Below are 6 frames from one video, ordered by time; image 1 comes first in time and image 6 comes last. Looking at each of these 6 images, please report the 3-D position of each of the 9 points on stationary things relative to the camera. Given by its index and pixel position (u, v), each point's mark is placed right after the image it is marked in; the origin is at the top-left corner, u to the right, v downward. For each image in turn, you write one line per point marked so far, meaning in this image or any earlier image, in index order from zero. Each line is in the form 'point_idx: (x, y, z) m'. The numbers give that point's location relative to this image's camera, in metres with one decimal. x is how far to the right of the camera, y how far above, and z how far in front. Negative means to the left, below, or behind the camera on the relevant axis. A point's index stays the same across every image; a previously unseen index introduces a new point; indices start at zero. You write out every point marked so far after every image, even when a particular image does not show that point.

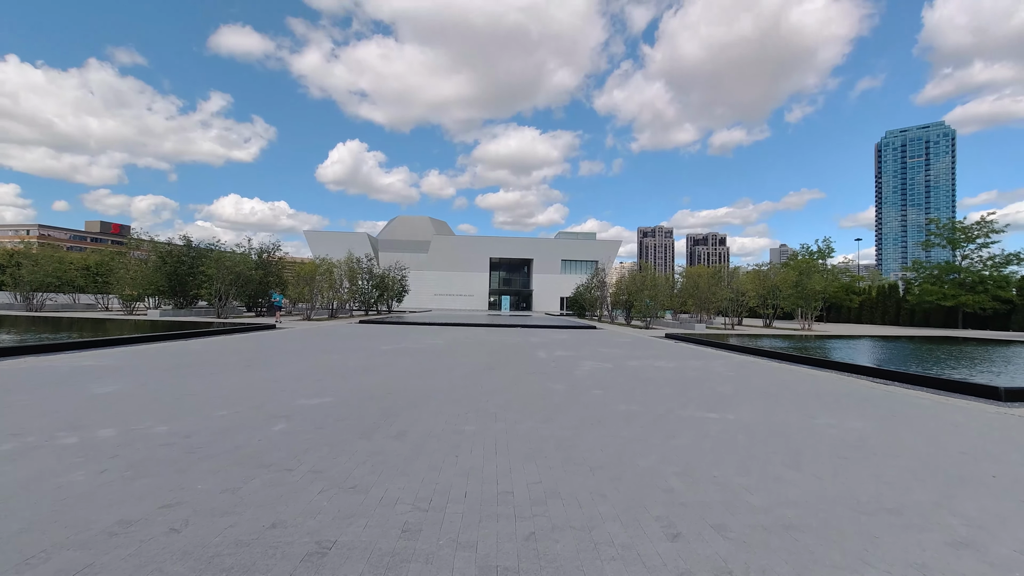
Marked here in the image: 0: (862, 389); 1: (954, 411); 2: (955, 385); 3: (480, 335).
0: (+4.7, -1.4, +6.3) m
1: (+4.7, -1.3, +5.0) m
2: (+5.9, -1.3, +6.2) m
3: (-1.1, -1.6, +15.7) m
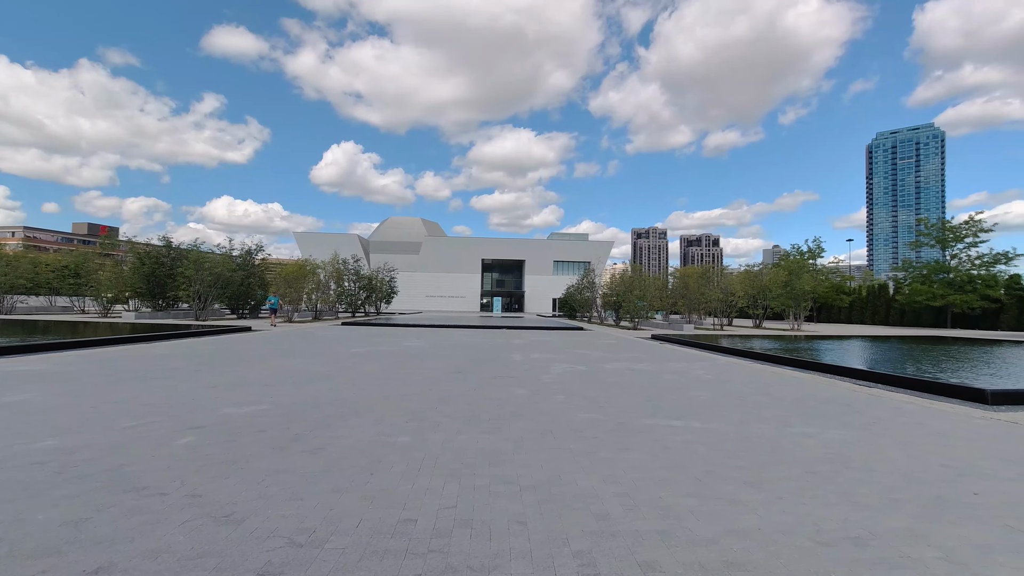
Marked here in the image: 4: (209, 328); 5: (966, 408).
0: (+4.3, -1.3, +6.0) m
1: (+4.2, -1.3, +4.6) m
2: (+5.4, -1.3, +5.9) m
3: (-1.7, -1.6, +15.3) m
4: (-13.0, -1.7, +19.8) m
5: (+5.1, -1.3, +5.2) m
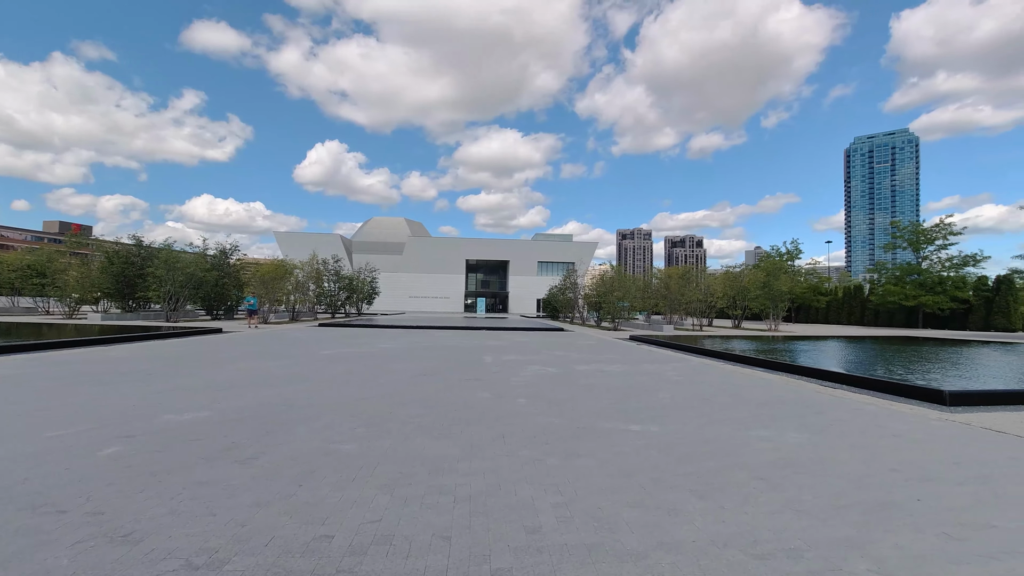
0: (+3.8, -1.4, +6.0) m
1: (+3.8, -1.3, +4.6) m
2: (+5.0, -1.3, +6.0) m
3: (-2.4, -1.6, +15.1) m
4: (-13.8, -1.7, +19.3) m
5: (+4.7, -1.4, +5.3) m
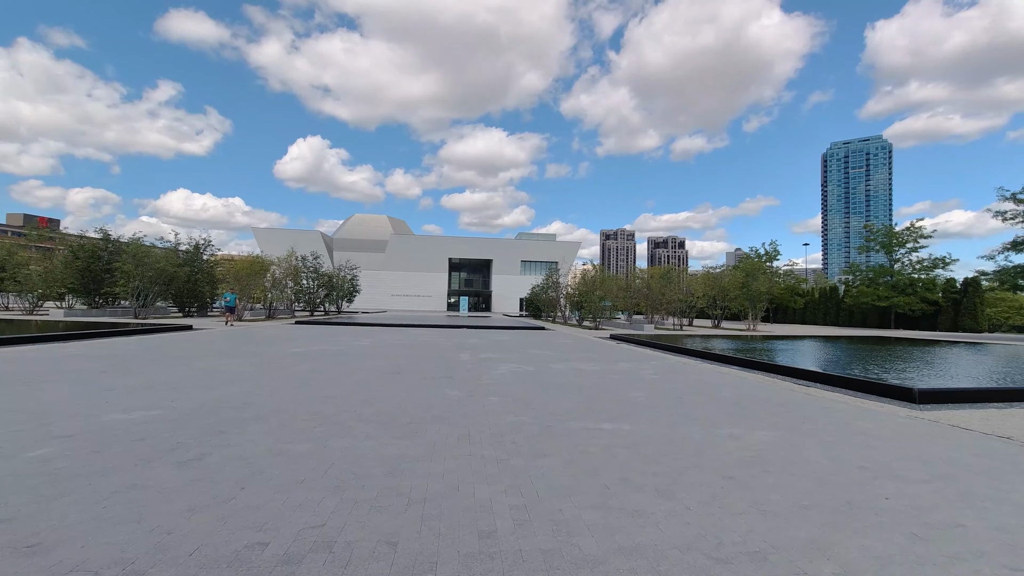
0: (+3.4, -1.3, +6.0) m
1: (+3.5, -1.3, +4.6) m
2: (+4.6, -1.3, +6.0) m
3: (-3.1, -1.5, +14.9) m
4: (-14.6, -1.5, +18.7) m
5: (+4.3, -1.3, +5.3) m
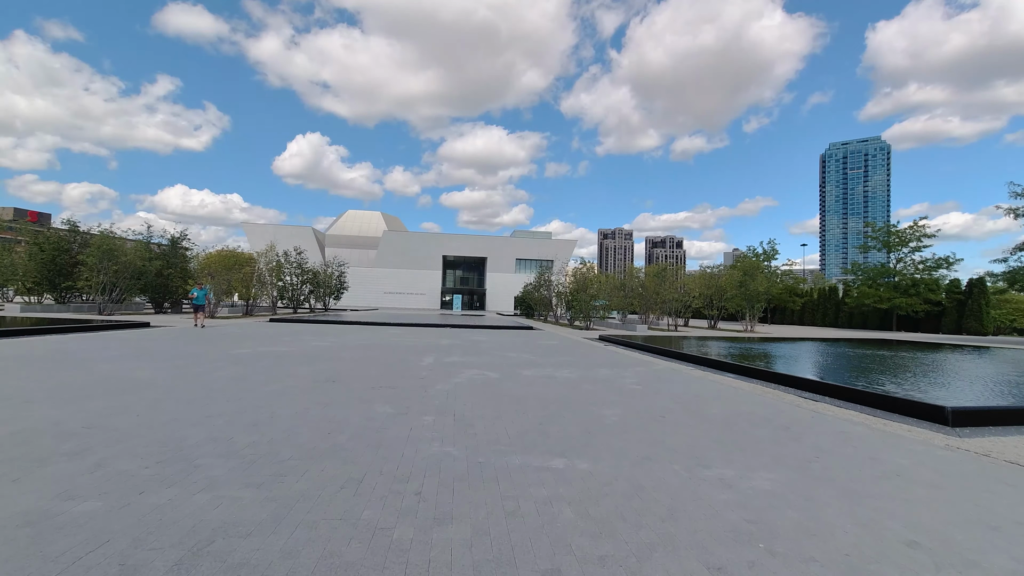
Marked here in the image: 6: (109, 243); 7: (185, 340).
0: (+2.9, -1.3, +5.0) m
1: (+3.0, -1.3, +3.6) m
2: (+4.1, -1.2, +5.0) m
3: (-3.6, -1.4, +13.9) m
4: (-15.2, -1.3, +17.6) m
5: (+3.8, -1.3, +4.3) m
6: (-16.9, +1.9, +19.4) m
7: (-8.3, -1.4, +11.9) m
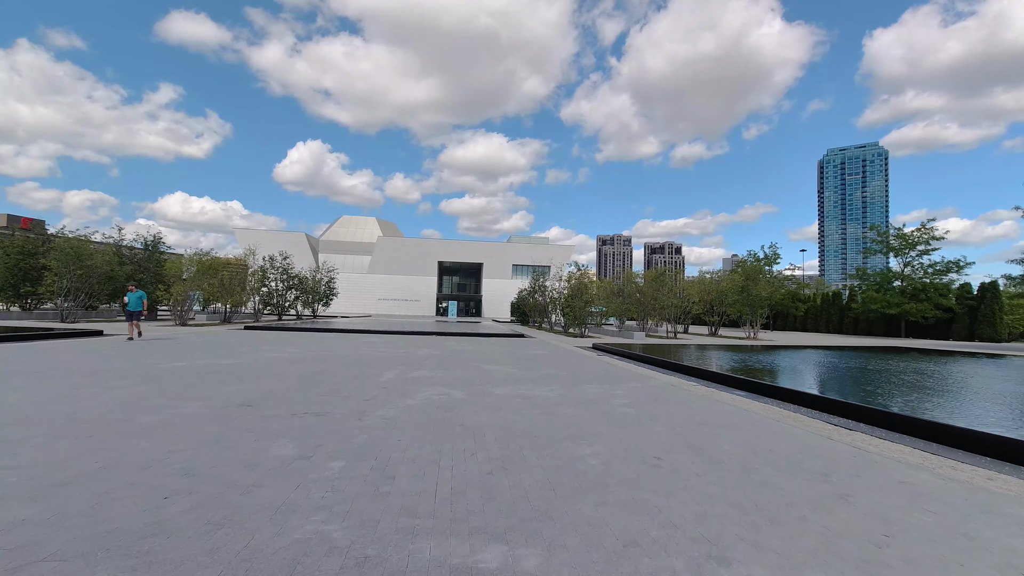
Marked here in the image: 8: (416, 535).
0: (+2.5, -1.3, +3.9) m
1: (+2.6, -1.2, +2.5) m
2: (+3.7, -1.2, +3.9) m
3: (-4.0, -1.5, +12.8) m
4: (-15.6, -1.5, +16.5) m
5: (+3.4, -1.3, +3.2) m
6: (-17.3, +1.7, +18.3) m
7: (-8.7, -1.5, +10.8) m
8: (-0.4, -1.1, +2.2) m
